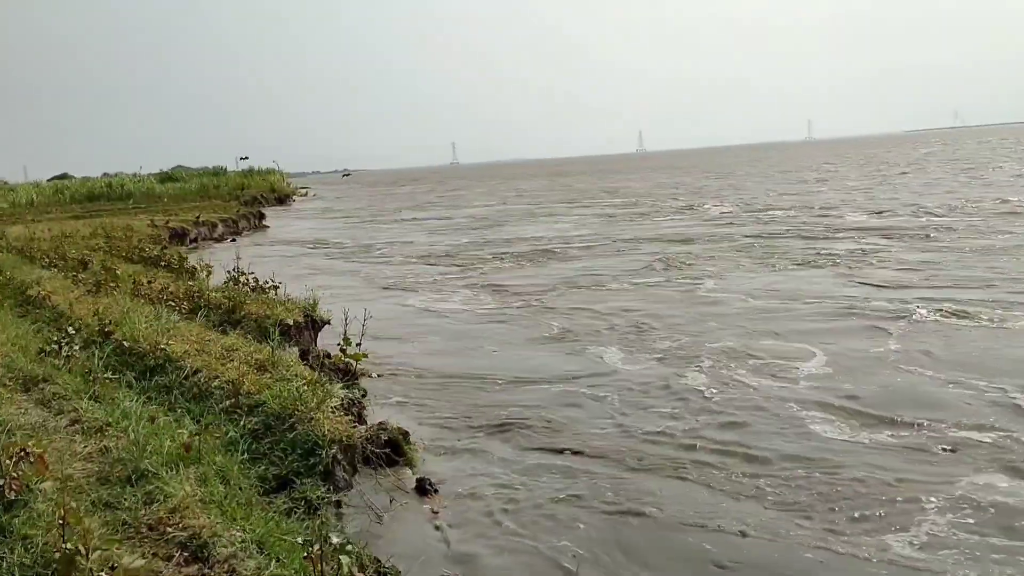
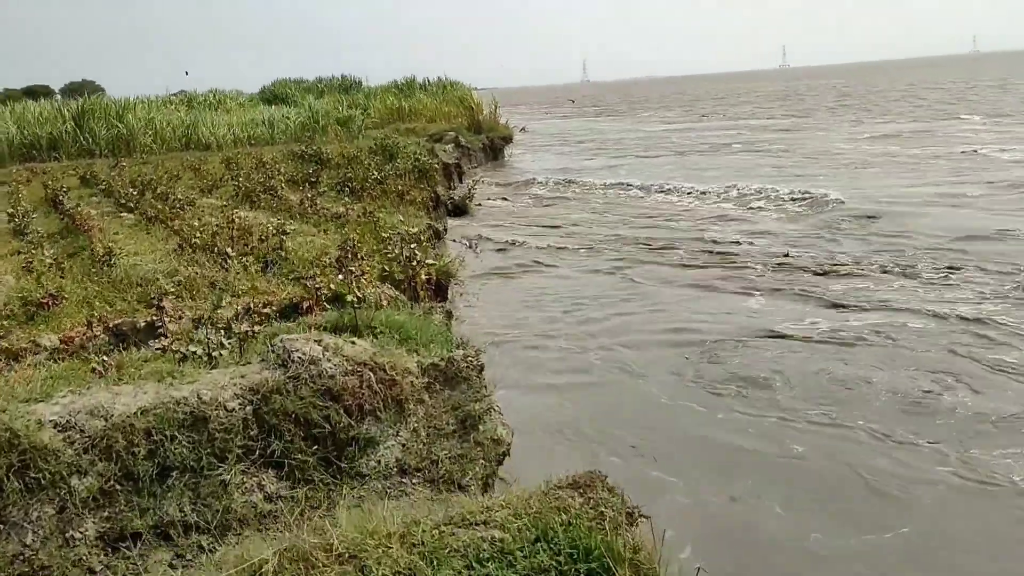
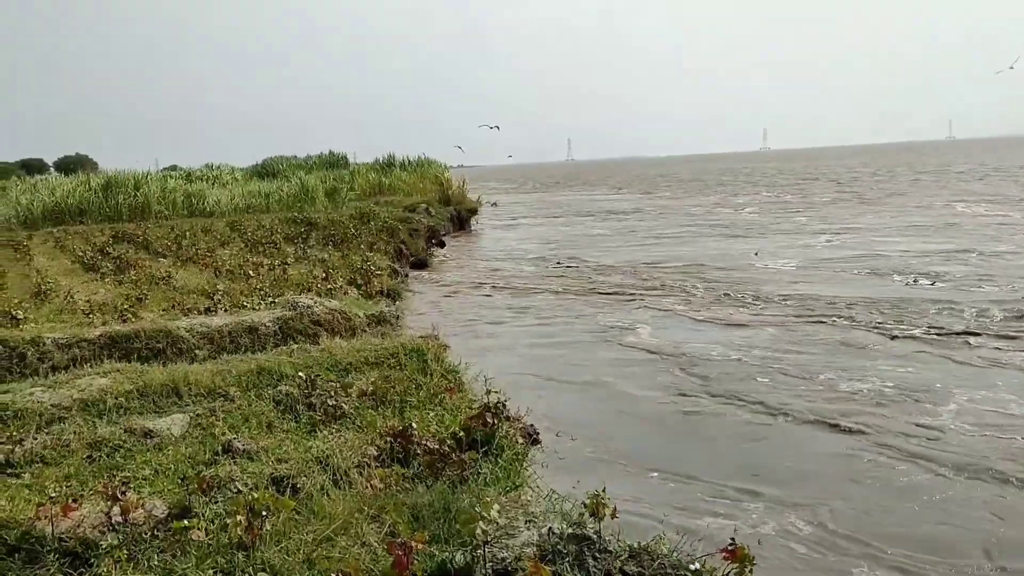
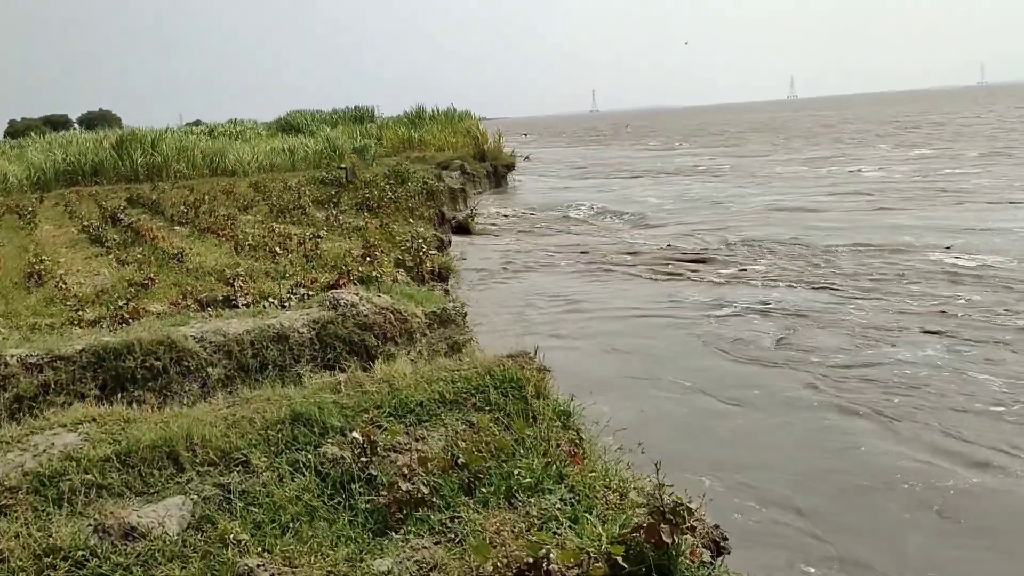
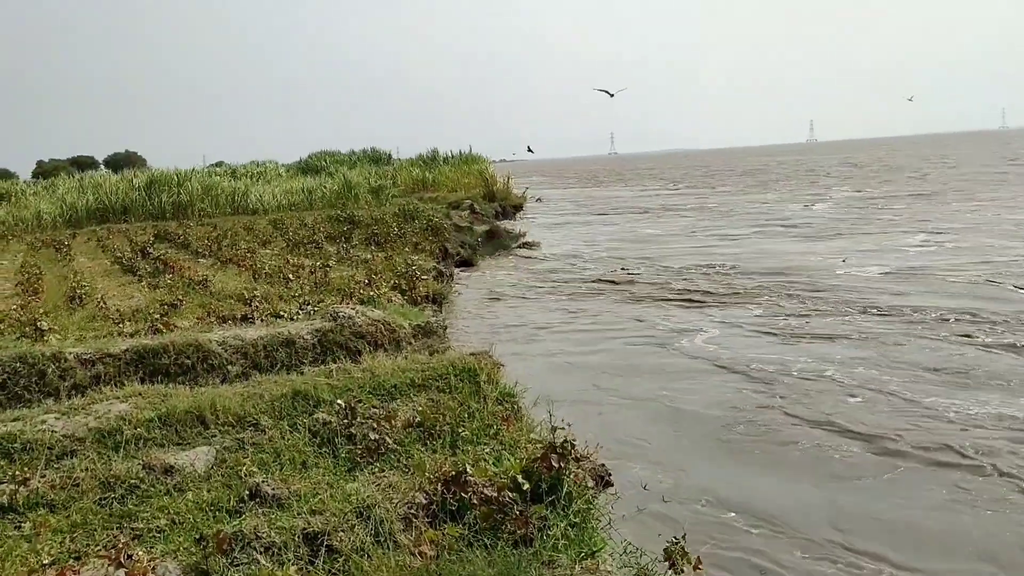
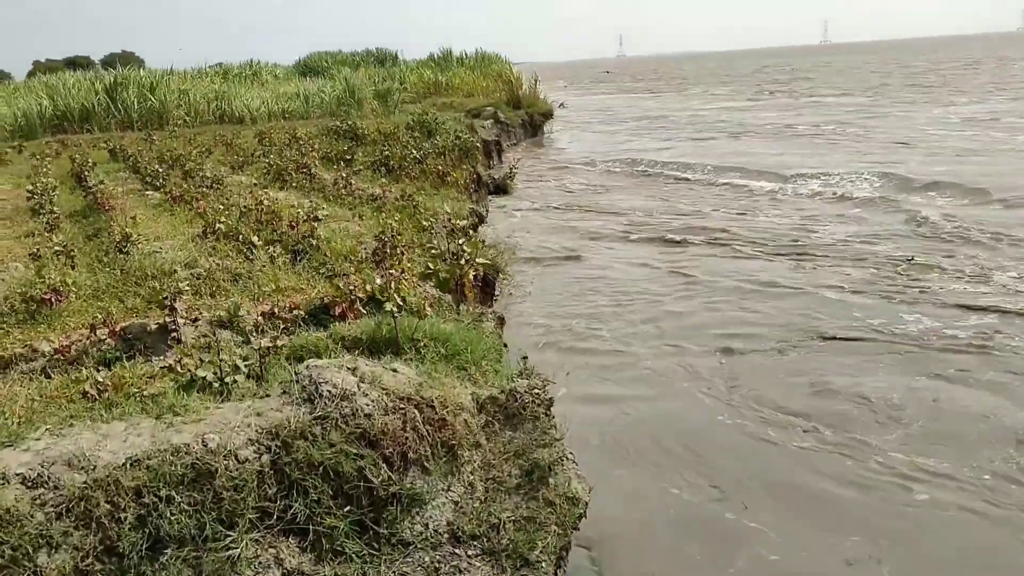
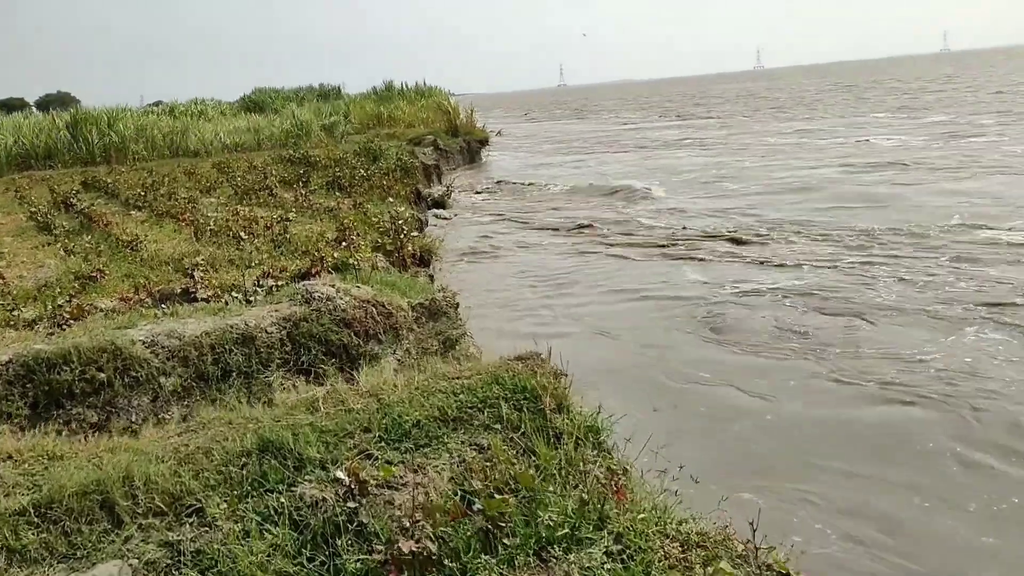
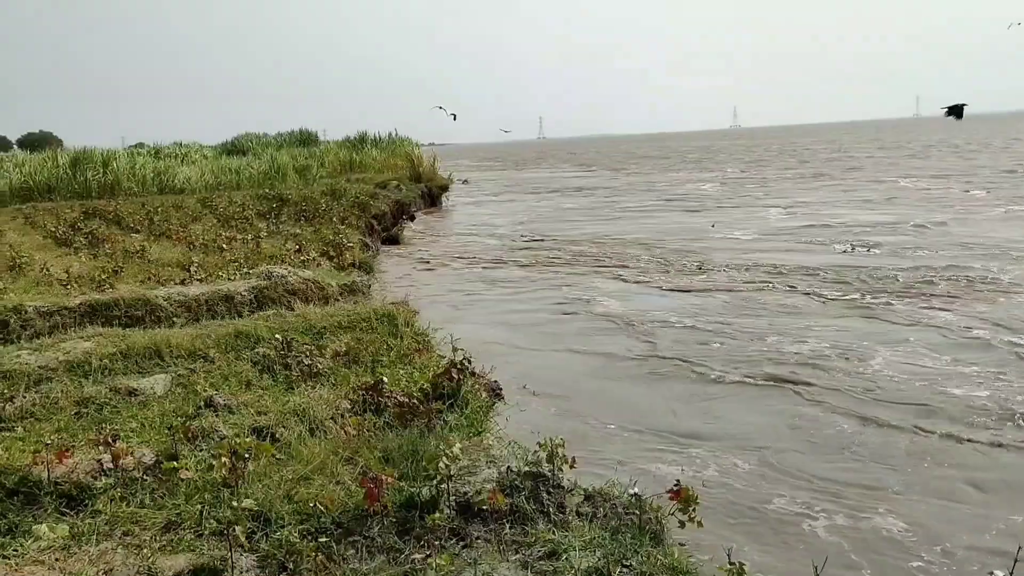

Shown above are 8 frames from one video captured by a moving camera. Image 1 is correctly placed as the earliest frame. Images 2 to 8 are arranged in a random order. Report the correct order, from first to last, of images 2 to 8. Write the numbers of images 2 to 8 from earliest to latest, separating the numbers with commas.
8, 3, 5, 4, 7, 2, 6
